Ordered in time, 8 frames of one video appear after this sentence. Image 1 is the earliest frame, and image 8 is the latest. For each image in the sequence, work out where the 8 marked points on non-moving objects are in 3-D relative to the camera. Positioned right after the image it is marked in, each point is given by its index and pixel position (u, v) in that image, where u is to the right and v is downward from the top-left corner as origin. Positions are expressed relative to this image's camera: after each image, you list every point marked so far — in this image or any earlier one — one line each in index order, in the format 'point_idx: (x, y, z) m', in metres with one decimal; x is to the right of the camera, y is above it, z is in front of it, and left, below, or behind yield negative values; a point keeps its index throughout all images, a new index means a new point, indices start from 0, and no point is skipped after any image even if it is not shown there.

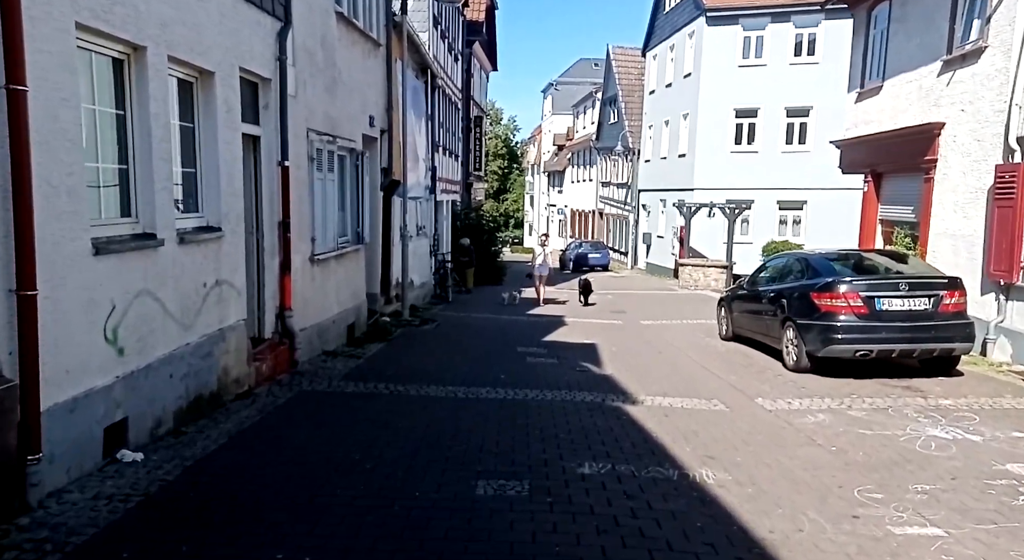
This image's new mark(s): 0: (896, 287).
0: (+4.3, -0.1, +8.5) m
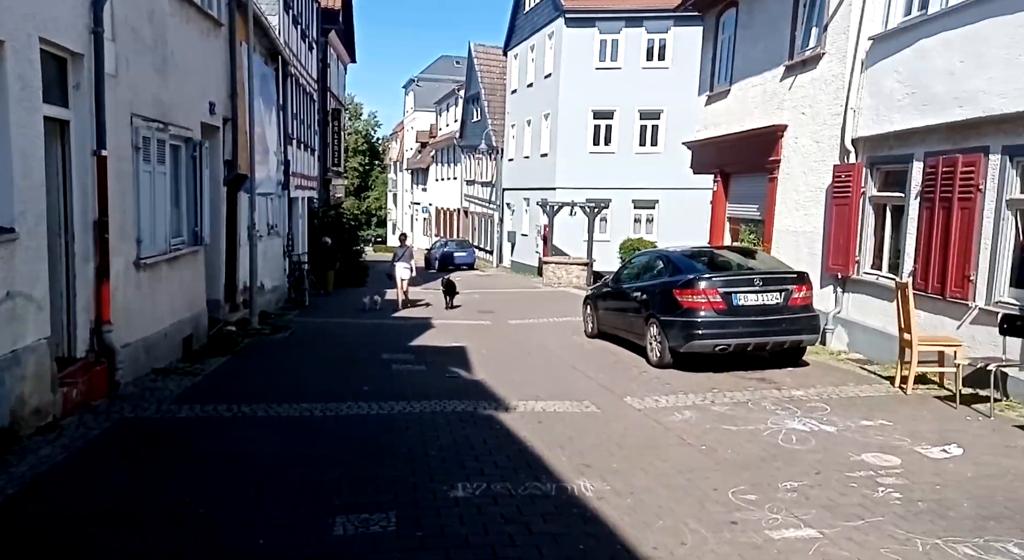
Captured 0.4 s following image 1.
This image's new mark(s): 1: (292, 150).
0: (+2.8, 0.0, +8.7) m
1: (-5.5, +3.2, +18.2) m
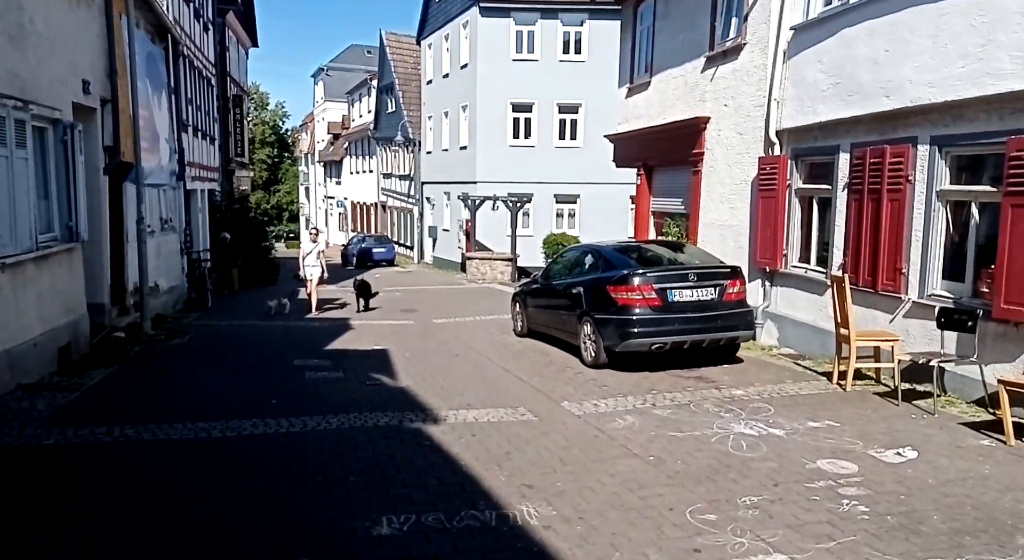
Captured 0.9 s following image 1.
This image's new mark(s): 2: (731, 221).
0: (+1.9, 0.0, +8.4) m
1: (-7.3, +3.2, +16.9) m
2: (+3.3, +0.9, +11.4) m
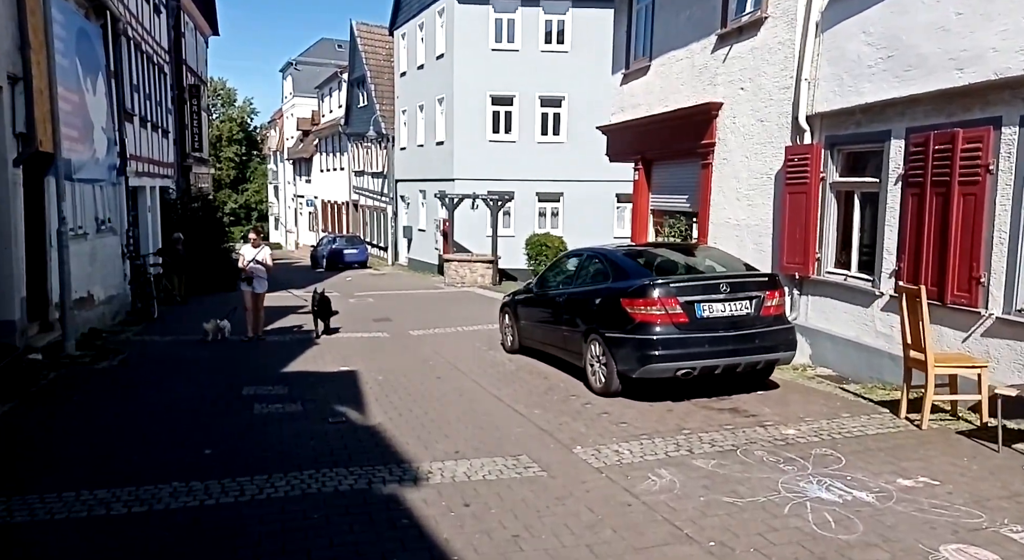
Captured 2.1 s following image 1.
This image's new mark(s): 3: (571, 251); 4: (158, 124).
0: (+1.9, -0.1, +6.9) m
1: (-7.7, +3.1, +15.2) m
2: (+3.2, +0.8, +10.0) m
3: (+0.7, +0.3, +9.1) m
4: (-8.9, +3.9, +18.9) m
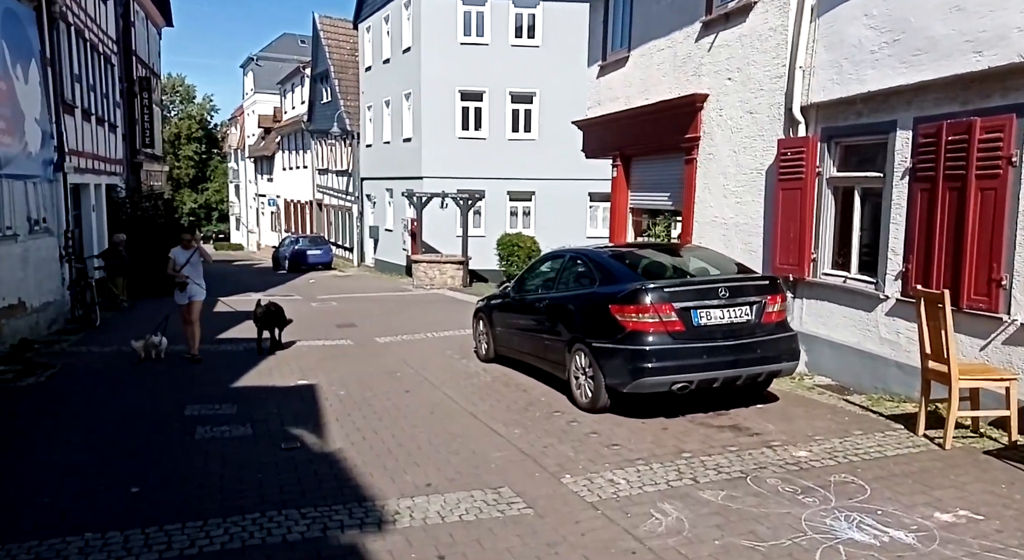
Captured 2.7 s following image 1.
0: (+1.7, -0.1, +6.3) m
1: (-8.2, +3.0, +14.1) m
2: (+2.8, +0.8, +9.4) m
3: (+0.4, +0.3, +8.4) m
4: (-9.6, +3.8, +17.7) m
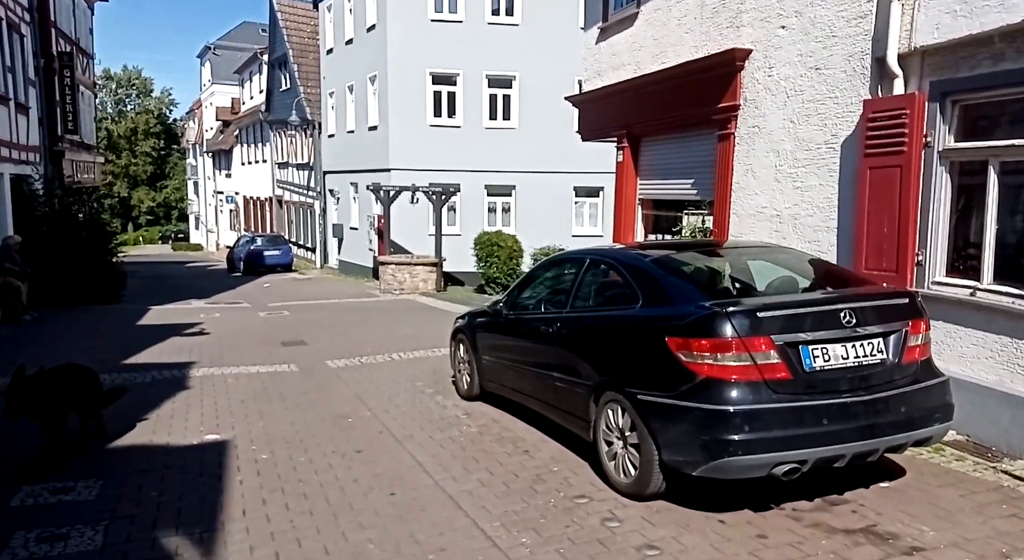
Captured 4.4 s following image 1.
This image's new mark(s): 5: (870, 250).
0: (+1.7, -0.2, +4.0) m
1: (-8.5, +2.8, +11.5) m
2: (+2.7, +0.7, +7.2) m
3: (+0.4, +0.2, +6.1) m
4: (-10.0, +3.7, +15.0) m
5: (+3.0, +0.3, +6.3) m
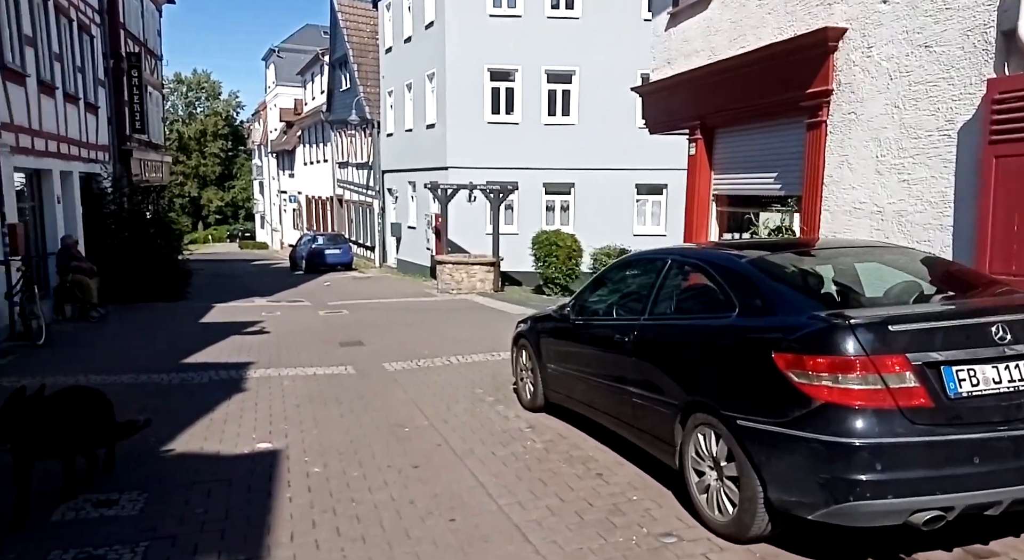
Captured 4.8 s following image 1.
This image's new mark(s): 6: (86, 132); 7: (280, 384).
0: (+2.1, -0.2, +3.3) m
1: (-7.5, +2.9, +11.5) m
2: (+3.3, +0.7, +6.4) m
3: (+0.9, +0.2, +5.5) m
4: (-8.7, +3.7, +15.2) m
5: (+3.5, +0.2, +5.5) m
6: (-9.3, +3.2, +16.5) m
7: (-2.6, -1.1, +8.6) m
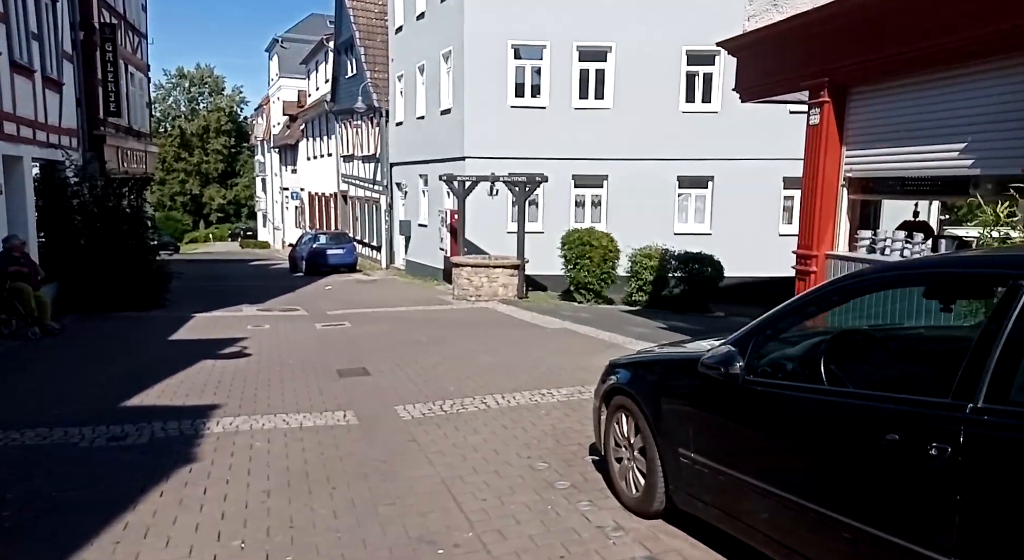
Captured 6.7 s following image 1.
0: (+2.6, -0.4, +0.7) m
1: (-7.0, +2.8, +9.0) m
2: (+3.9, +0.5, +3.8) m
3: (+1.4, 0.0, +2.9) m
4: (-8.1, +3.6, +12.7) m
5: (+4.1, +0.1, +2.9) m
6: (-8.7, +3.1, +14.0) m
7: (-2.1, -1.3, +6.0) m
